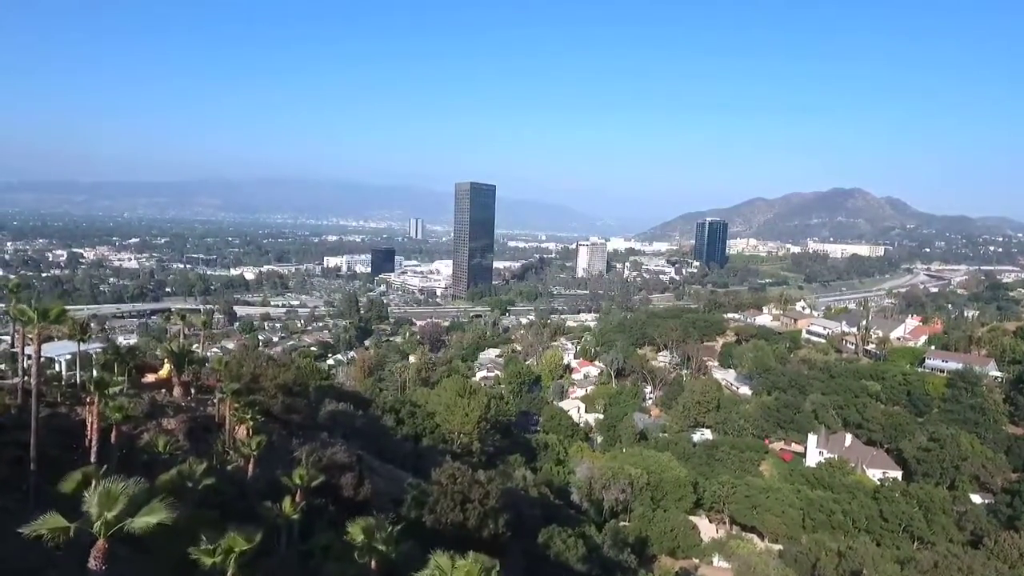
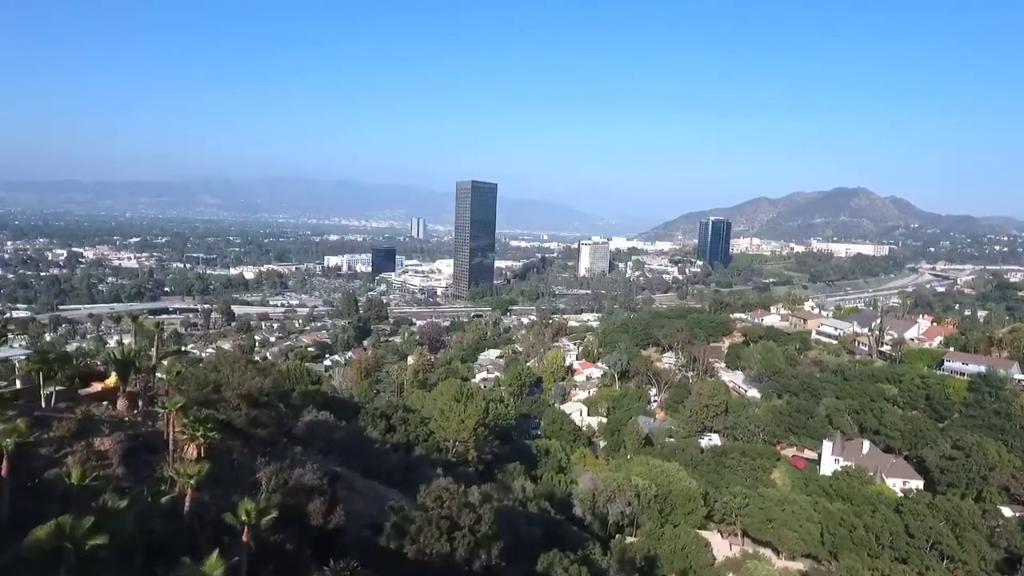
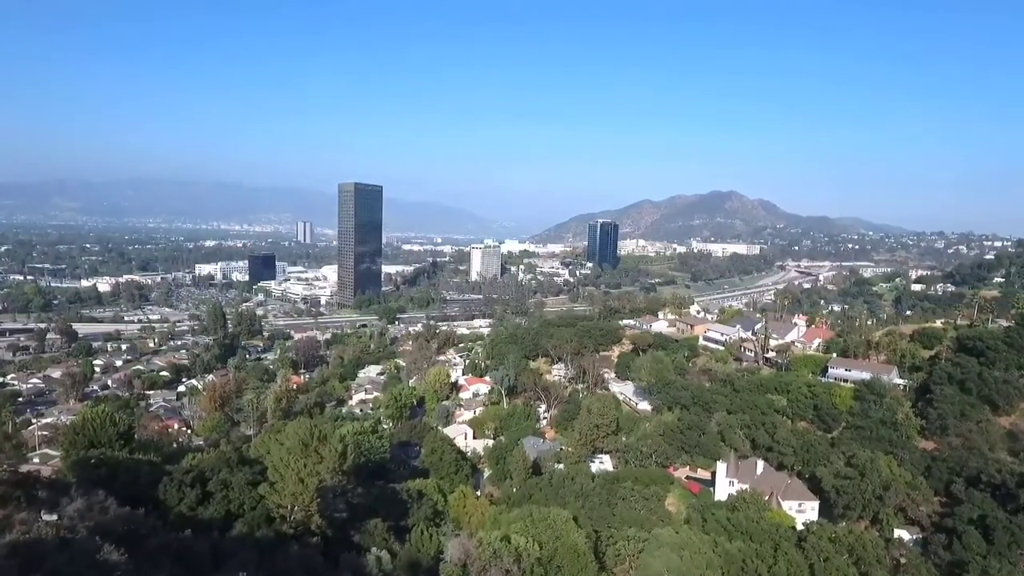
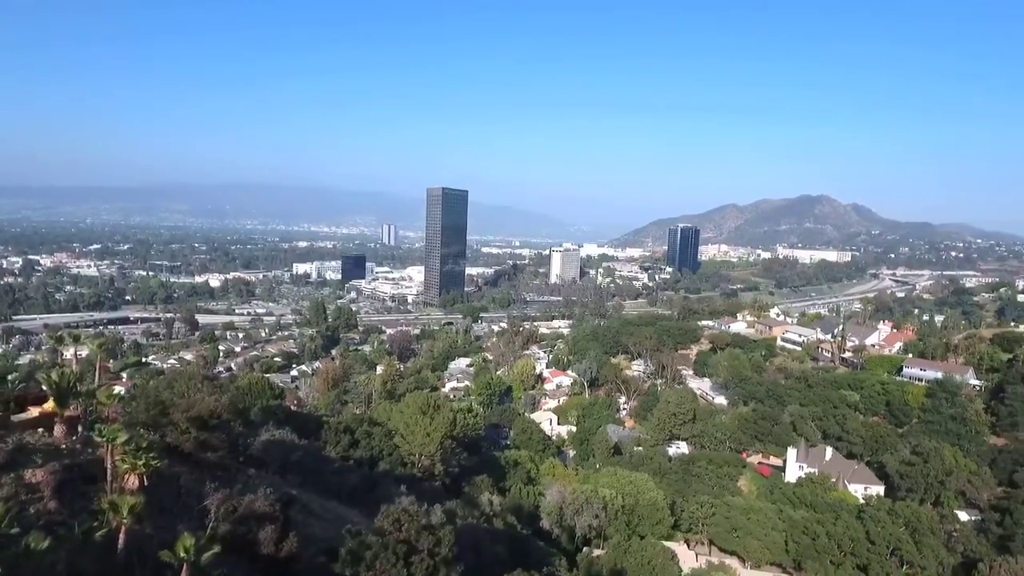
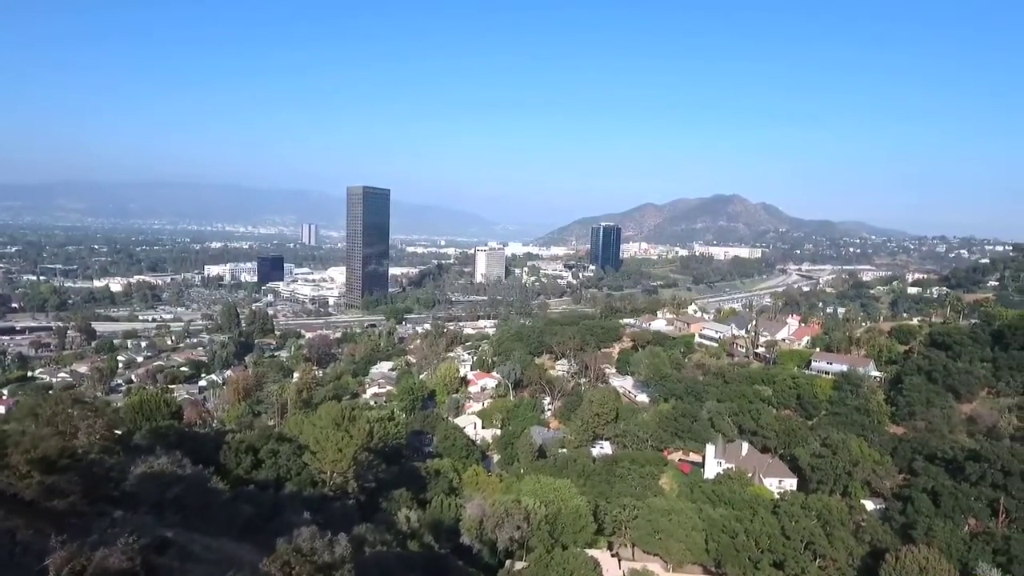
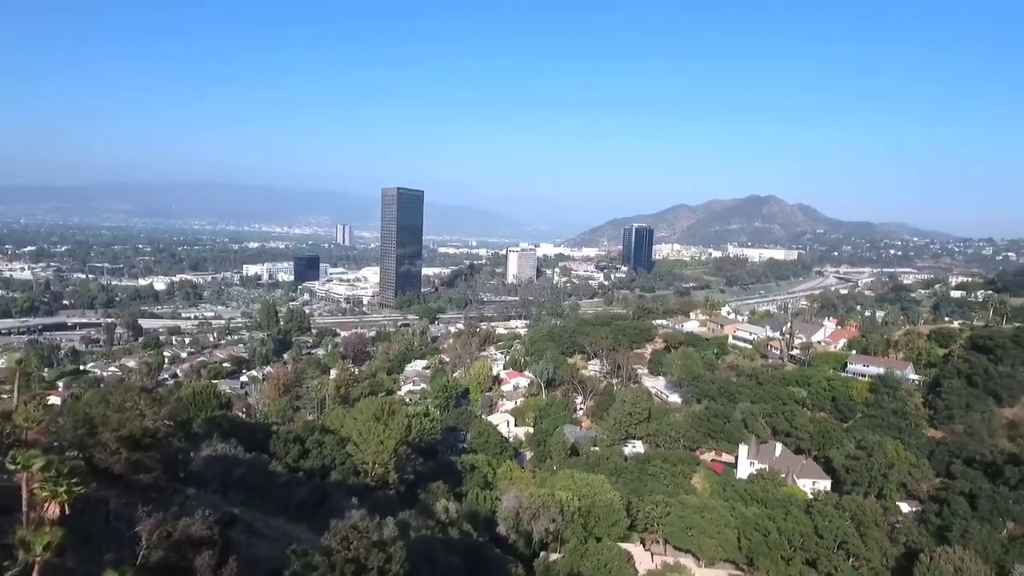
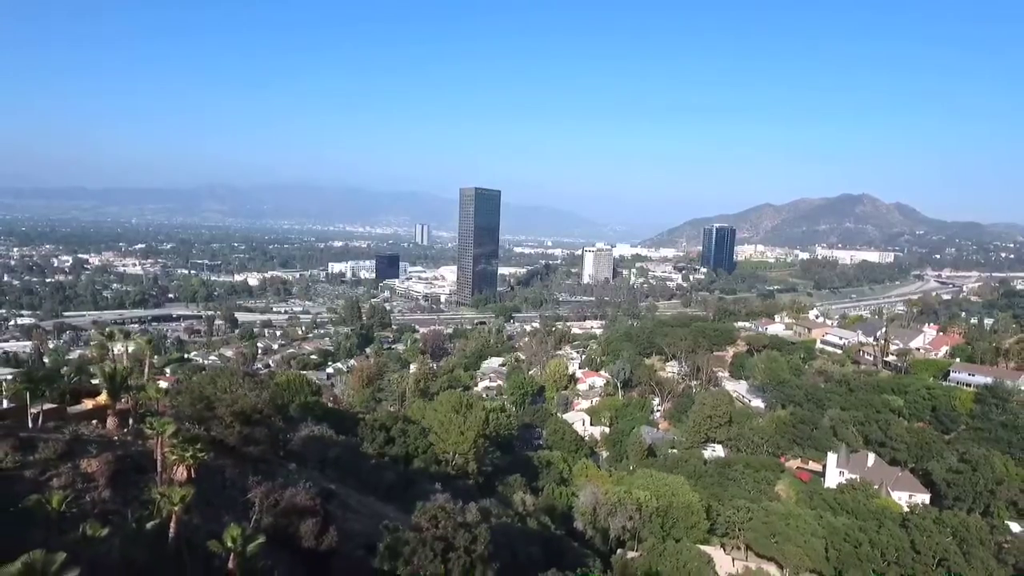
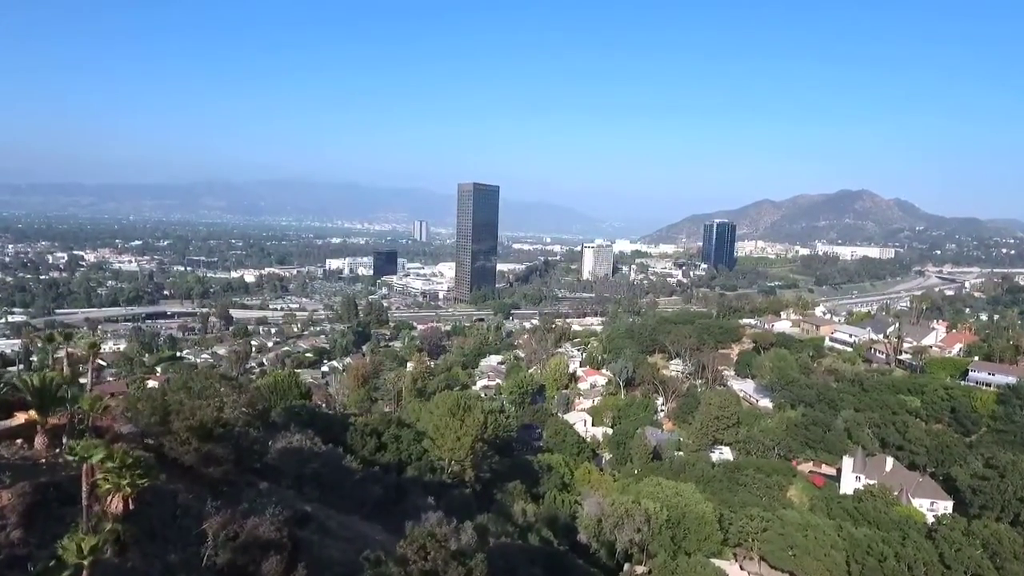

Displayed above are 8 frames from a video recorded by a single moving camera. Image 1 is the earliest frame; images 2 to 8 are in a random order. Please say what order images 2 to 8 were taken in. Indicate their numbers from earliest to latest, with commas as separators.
2, 8, 7, 4, 6, 5, 3
